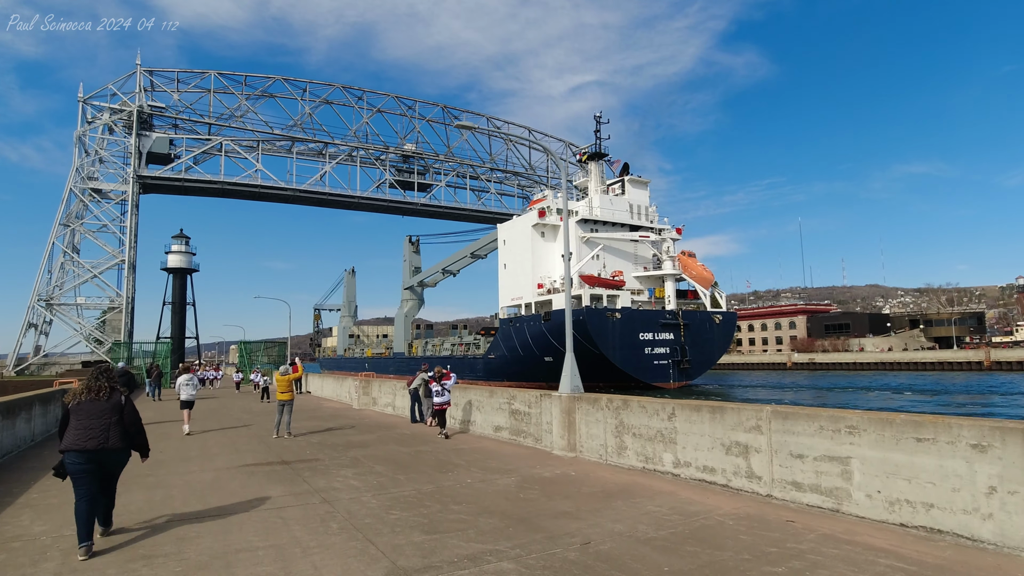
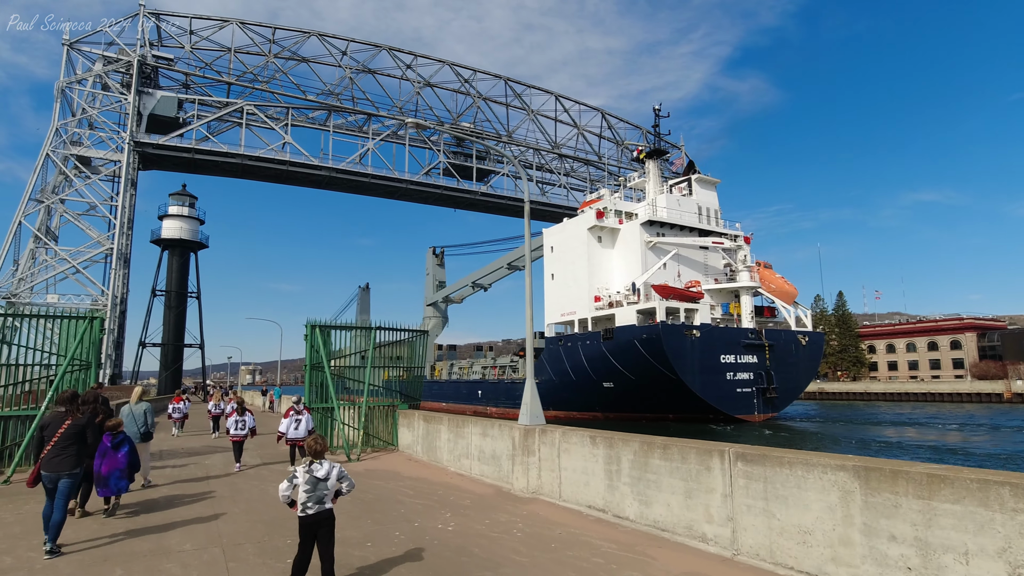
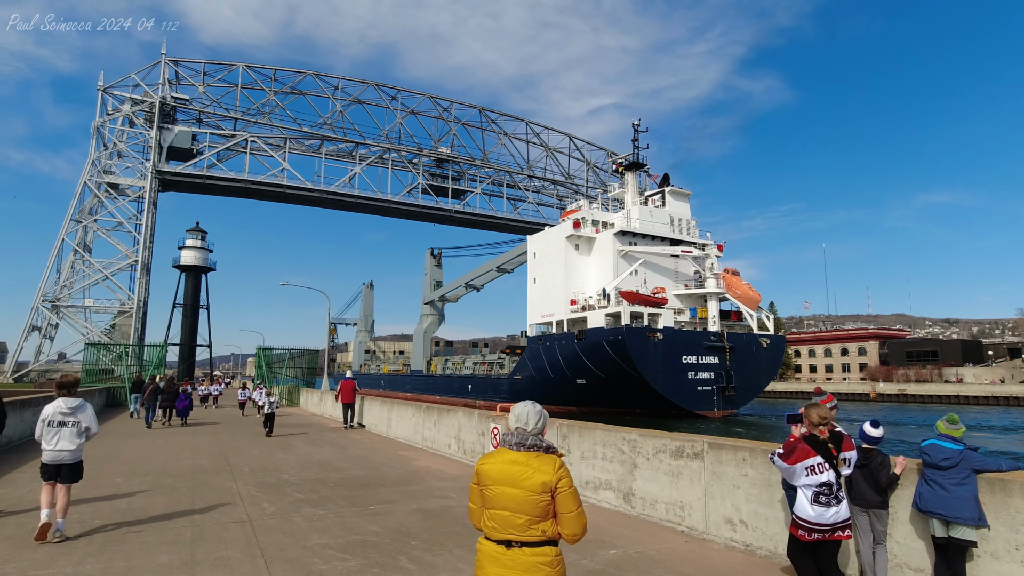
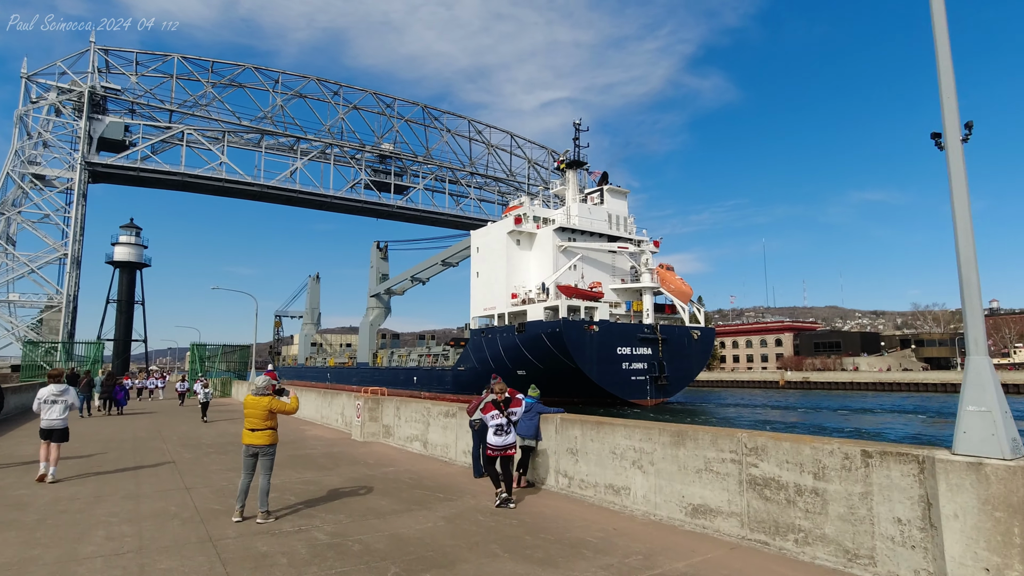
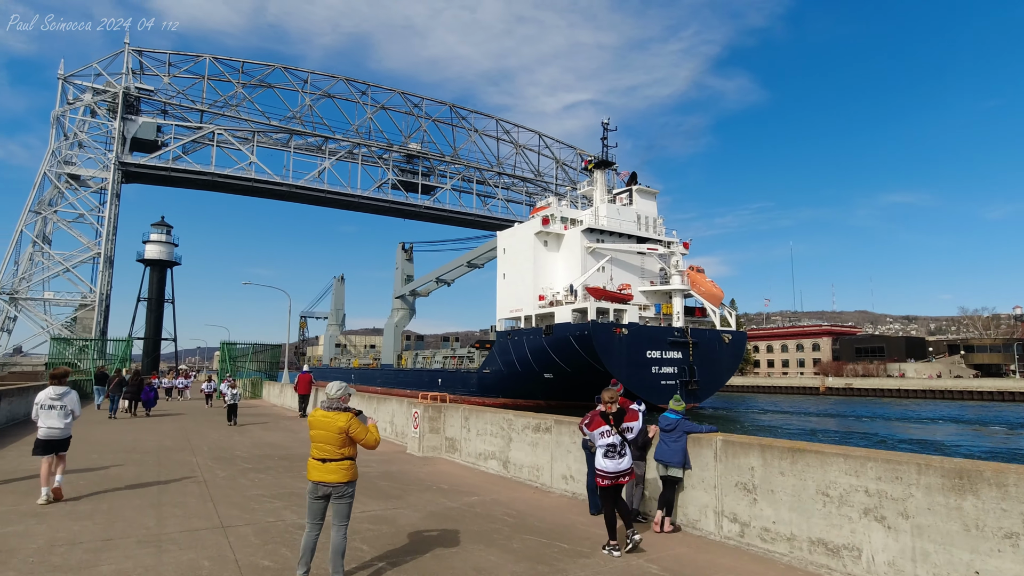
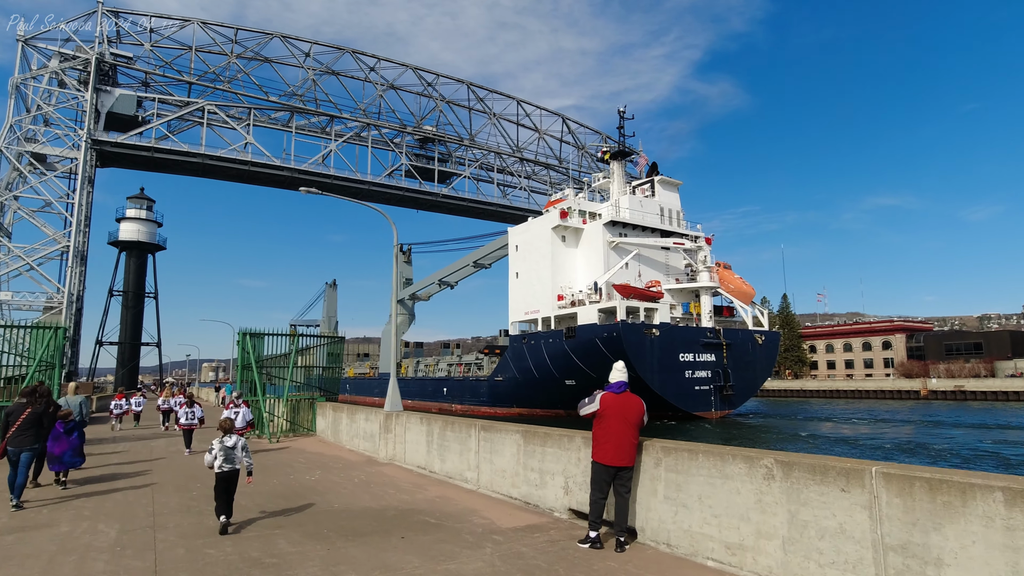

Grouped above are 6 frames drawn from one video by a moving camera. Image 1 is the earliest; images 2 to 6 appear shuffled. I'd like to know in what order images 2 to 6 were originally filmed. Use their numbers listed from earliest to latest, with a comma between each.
4, 5, 3, 6, 2
